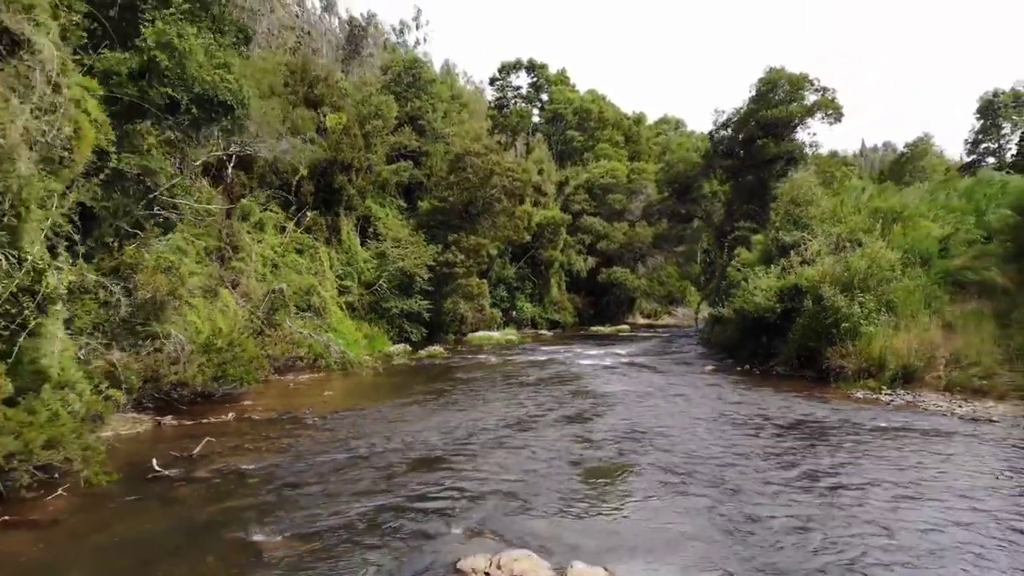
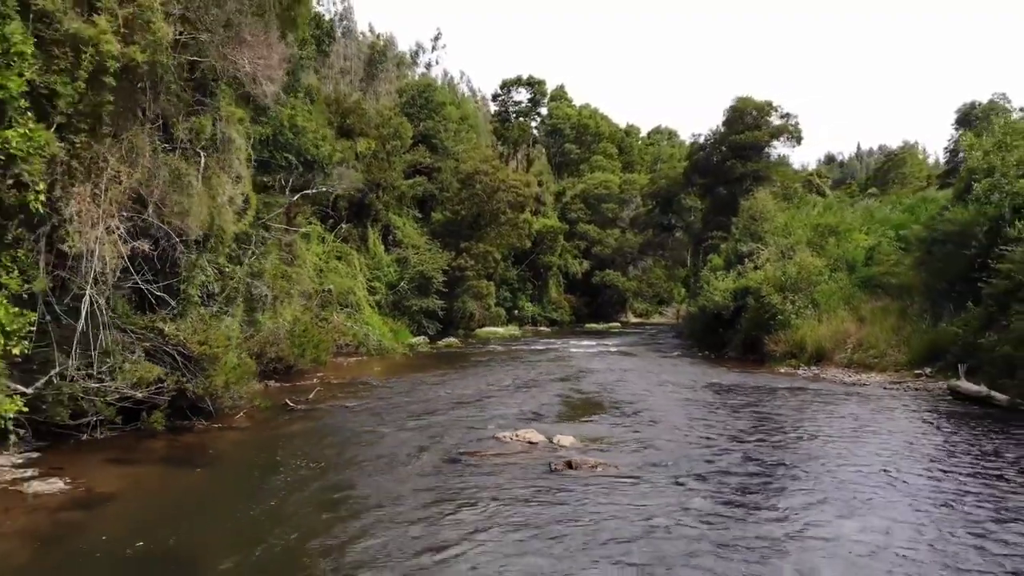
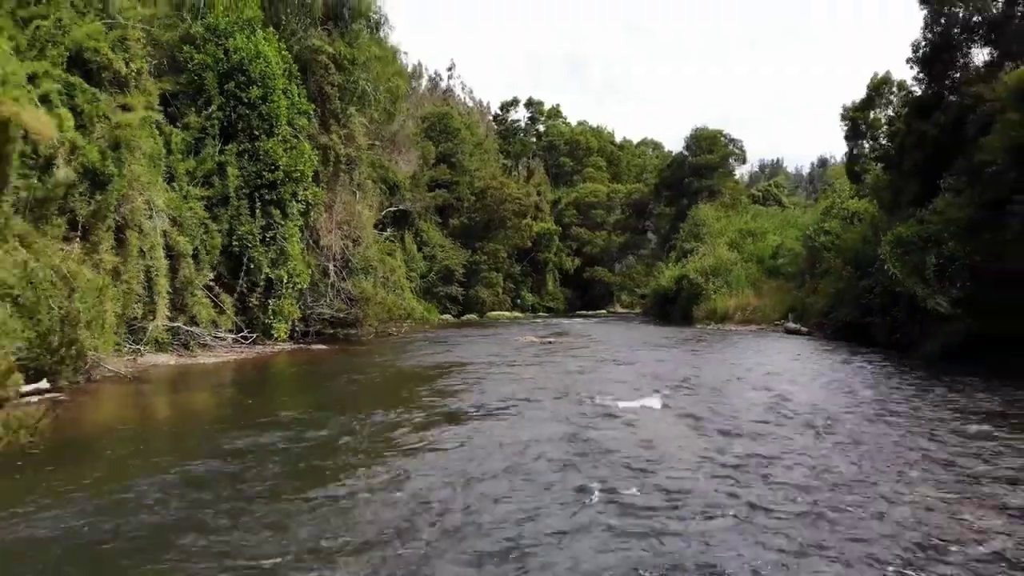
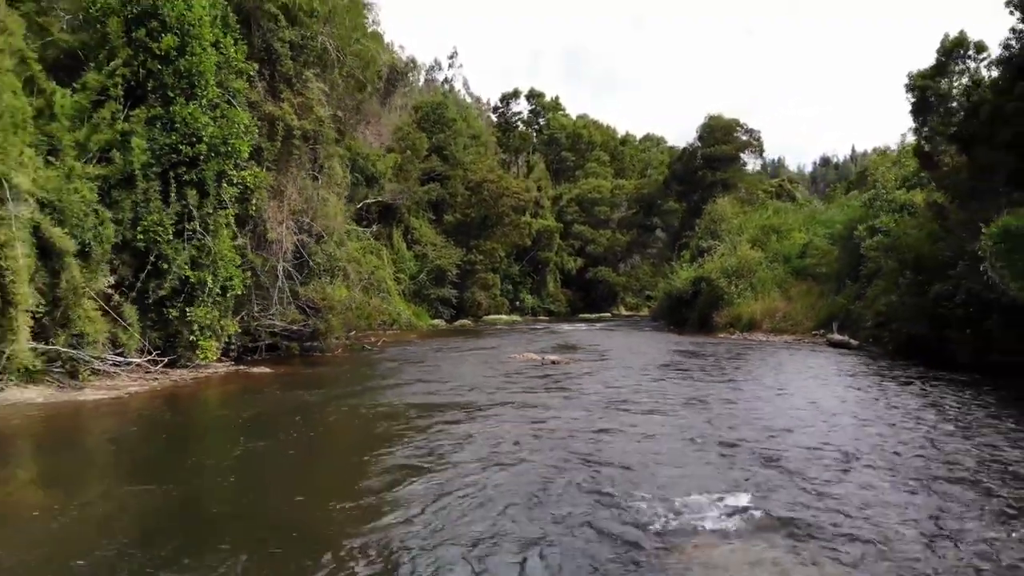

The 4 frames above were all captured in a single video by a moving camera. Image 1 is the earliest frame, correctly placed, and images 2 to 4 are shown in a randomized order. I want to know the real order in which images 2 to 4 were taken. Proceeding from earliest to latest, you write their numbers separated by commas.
2, 4, 3
